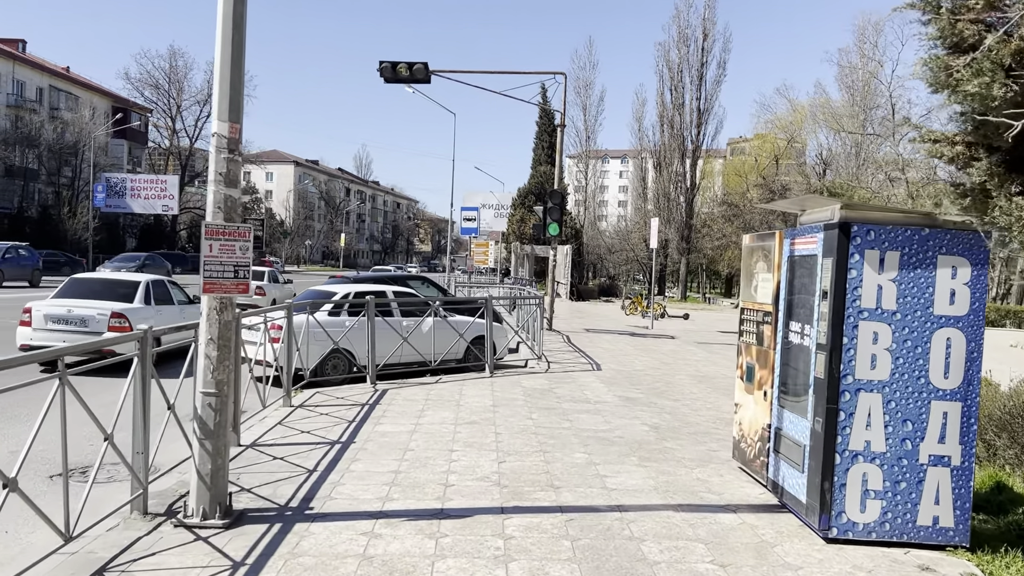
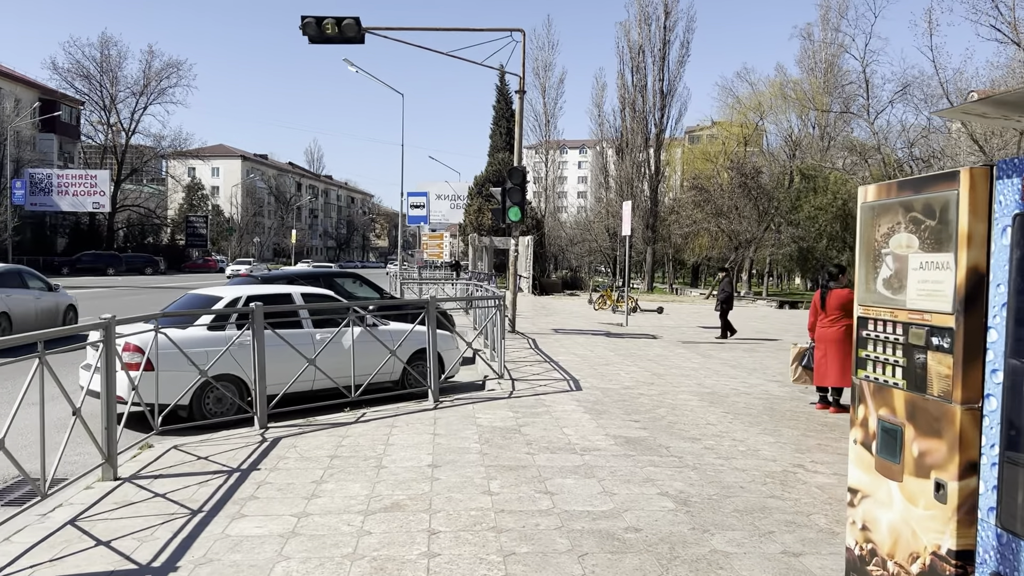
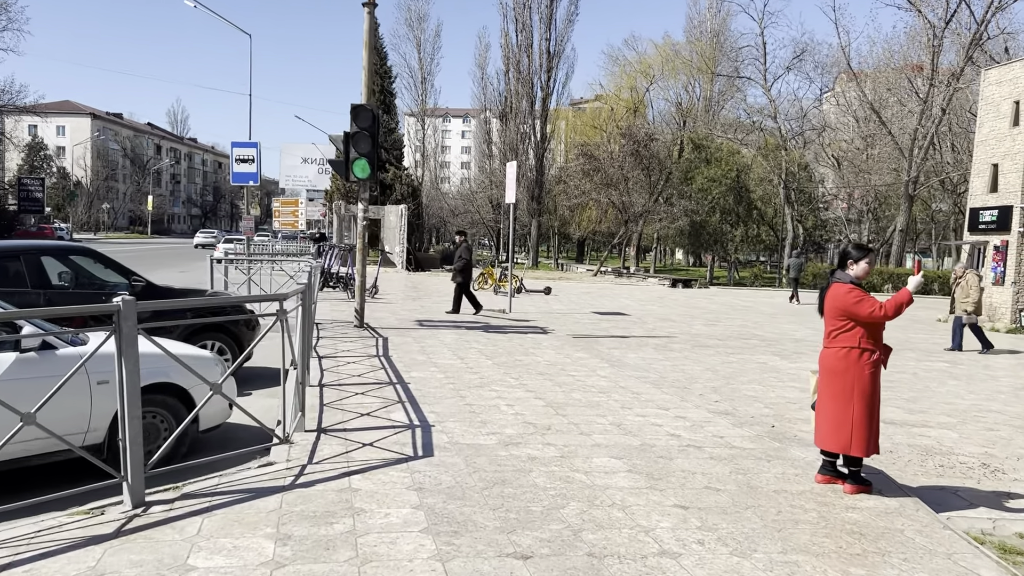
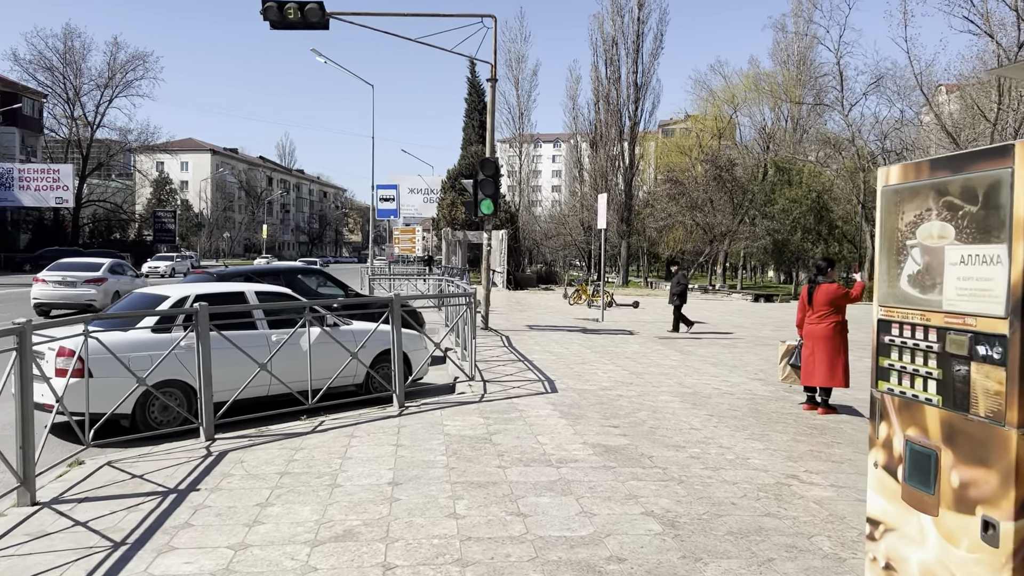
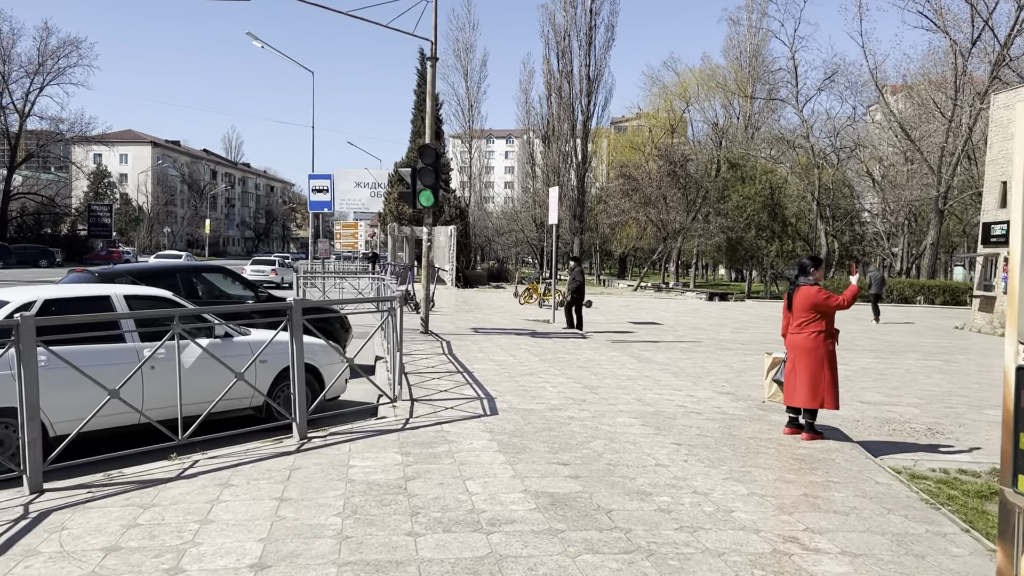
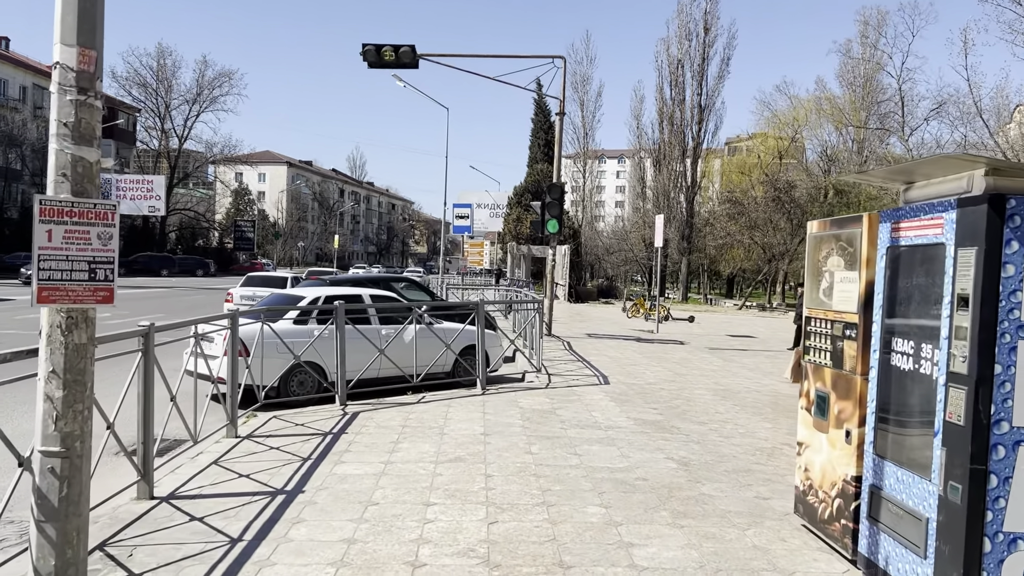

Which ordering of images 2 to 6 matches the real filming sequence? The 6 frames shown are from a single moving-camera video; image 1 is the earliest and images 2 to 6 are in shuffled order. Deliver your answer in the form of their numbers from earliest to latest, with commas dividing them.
6, 2, 4, 5, 3
